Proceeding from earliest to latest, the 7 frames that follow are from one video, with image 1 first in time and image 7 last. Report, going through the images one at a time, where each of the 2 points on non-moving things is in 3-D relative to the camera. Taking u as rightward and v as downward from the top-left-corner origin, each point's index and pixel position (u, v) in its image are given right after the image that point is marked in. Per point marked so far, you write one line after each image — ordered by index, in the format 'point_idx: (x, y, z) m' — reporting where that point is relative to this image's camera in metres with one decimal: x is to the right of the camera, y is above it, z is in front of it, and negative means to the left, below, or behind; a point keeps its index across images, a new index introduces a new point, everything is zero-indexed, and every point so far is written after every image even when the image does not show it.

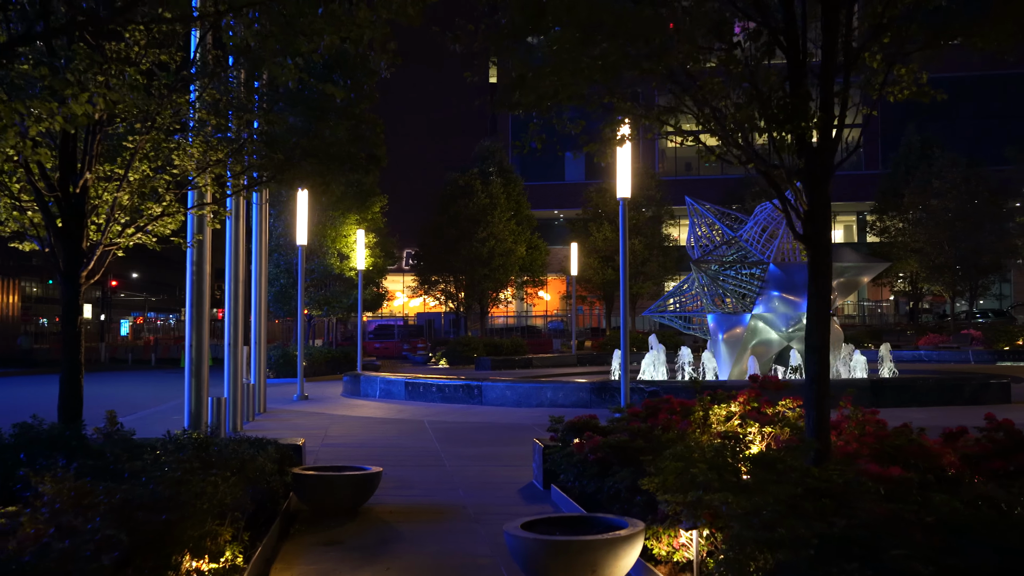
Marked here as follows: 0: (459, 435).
0: (-0.7, -1.9, +12.7) m
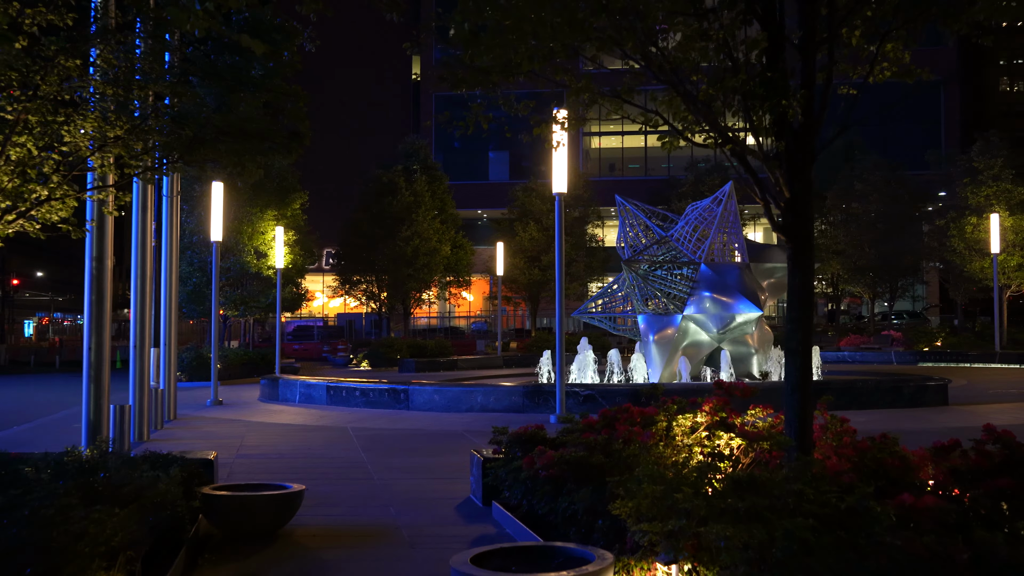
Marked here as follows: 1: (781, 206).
0: (-1.5, -1.9, +11.9) m
1: (+1.5, +0.5, +5.4) m
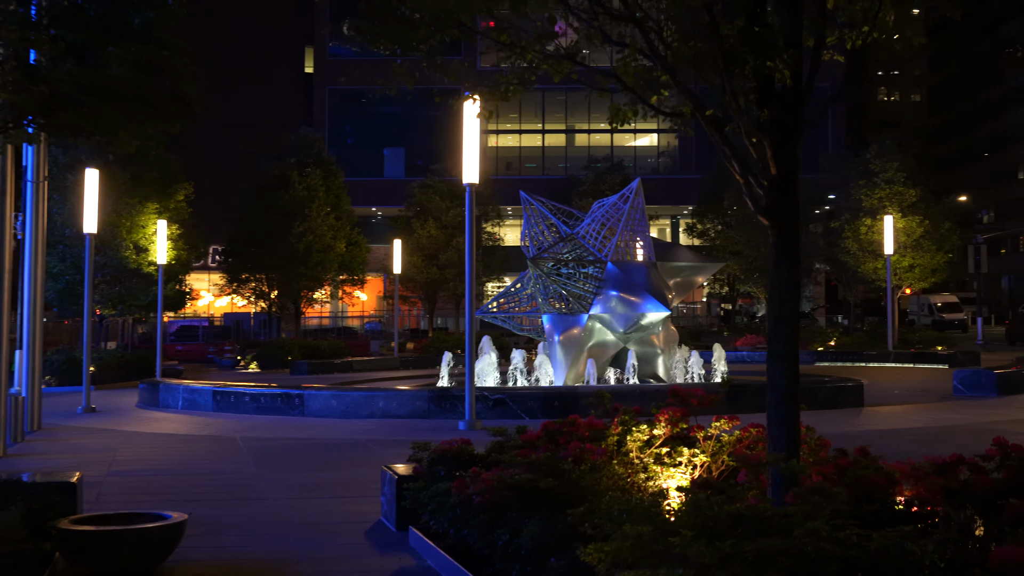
0: (-2.5, -1.8, +10.7) m
1: (+1.2, +0.5, +4.6) m
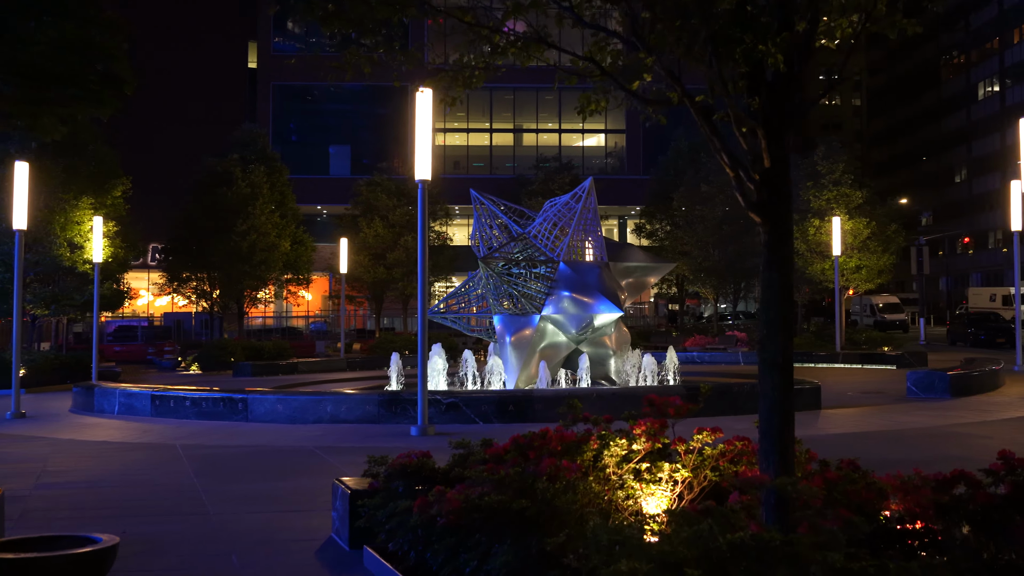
0: (-3.0, -1.8, +10.2) m
1: (+1.1, +0.5, +4.3) m
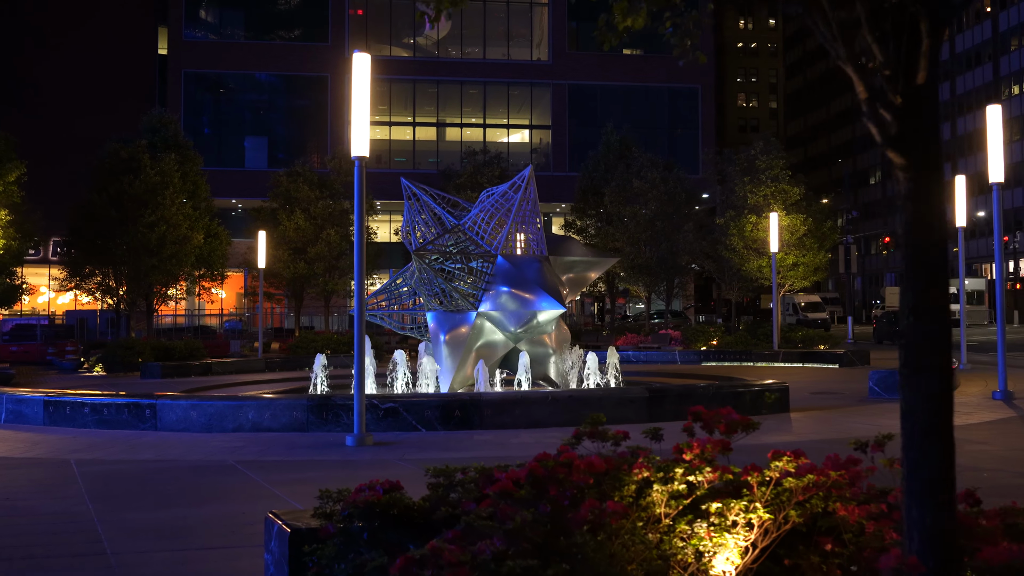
0: (-3.4, -1.7, +8.6) m
1: (+1.2, +0.6, +3.1) m
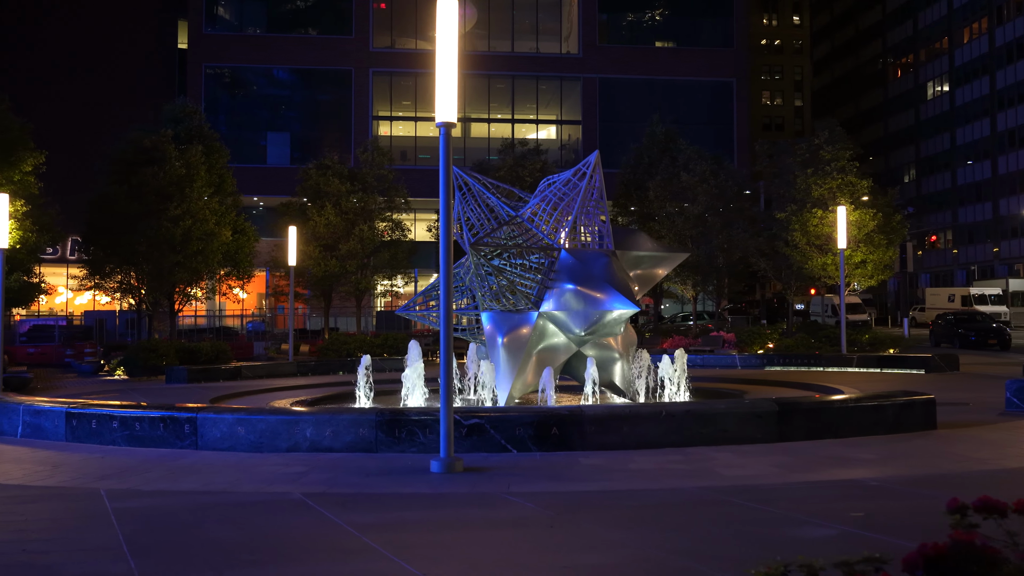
0: (-2.3, -1.7, +6.7) m
1: (+2.1, +0.6, +1.1) m
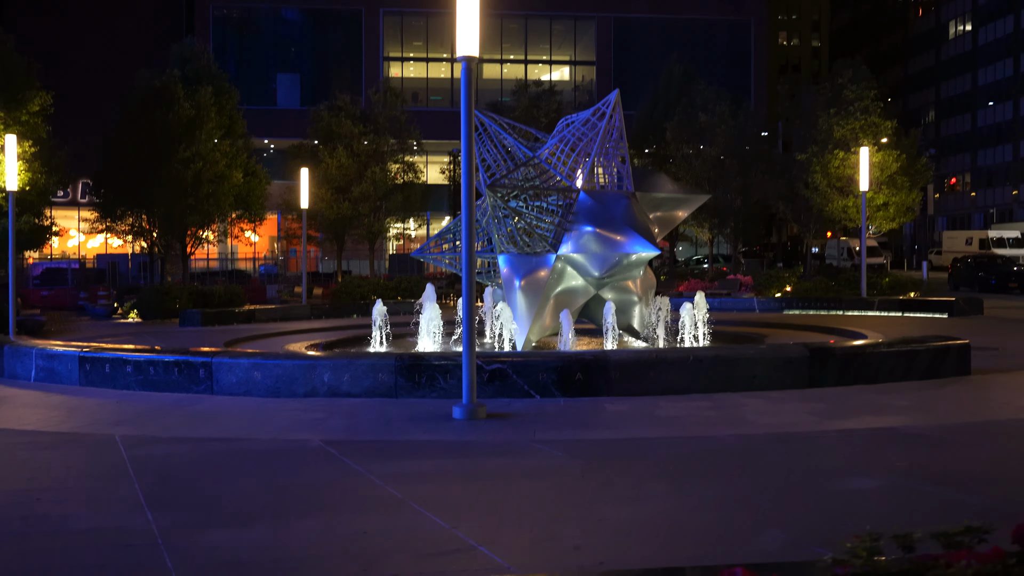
0: (-2.1, -1.3, +6.5) m
1: (+2.3, +0.7, +0.7) m
